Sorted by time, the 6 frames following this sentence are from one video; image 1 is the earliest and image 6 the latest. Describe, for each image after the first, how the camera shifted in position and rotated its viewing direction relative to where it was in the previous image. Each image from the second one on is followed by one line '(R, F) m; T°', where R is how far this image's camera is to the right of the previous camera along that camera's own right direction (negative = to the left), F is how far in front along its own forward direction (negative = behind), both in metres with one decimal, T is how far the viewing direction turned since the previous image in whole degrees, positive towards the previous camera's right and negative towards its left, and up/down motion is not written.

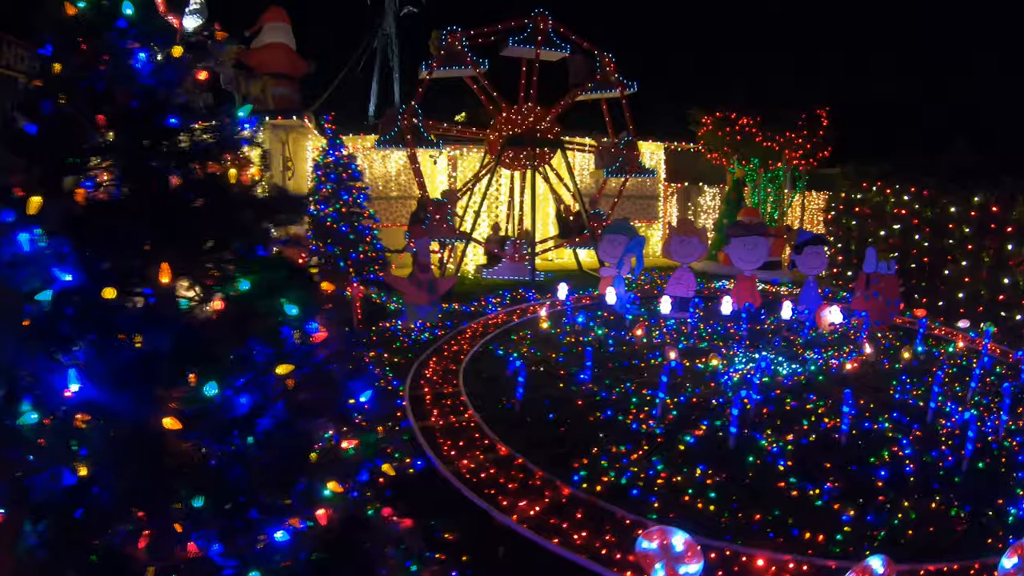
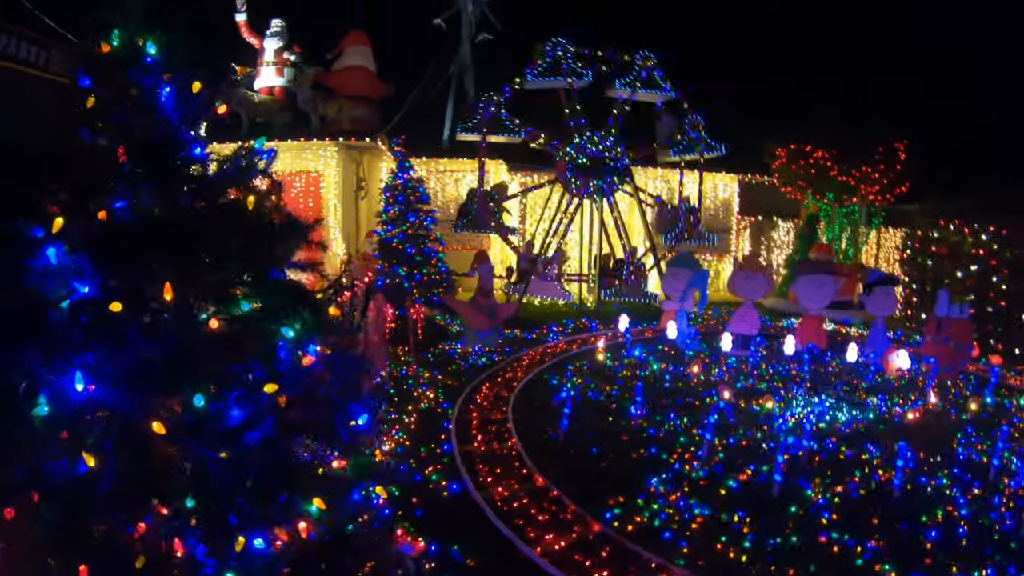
(+0.3, 0.0) m; -5°
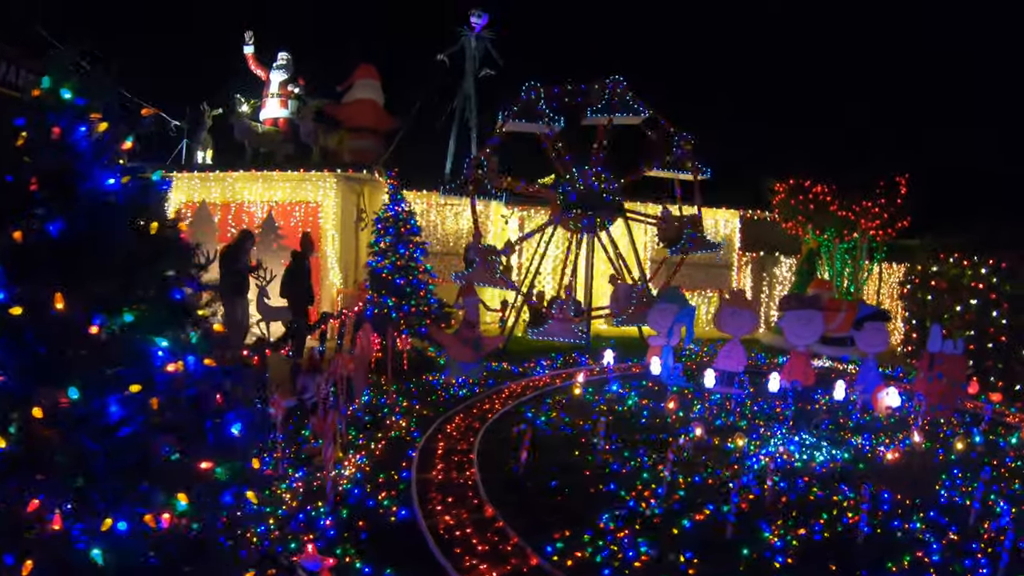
(+0.6, 0.0) m; -3°
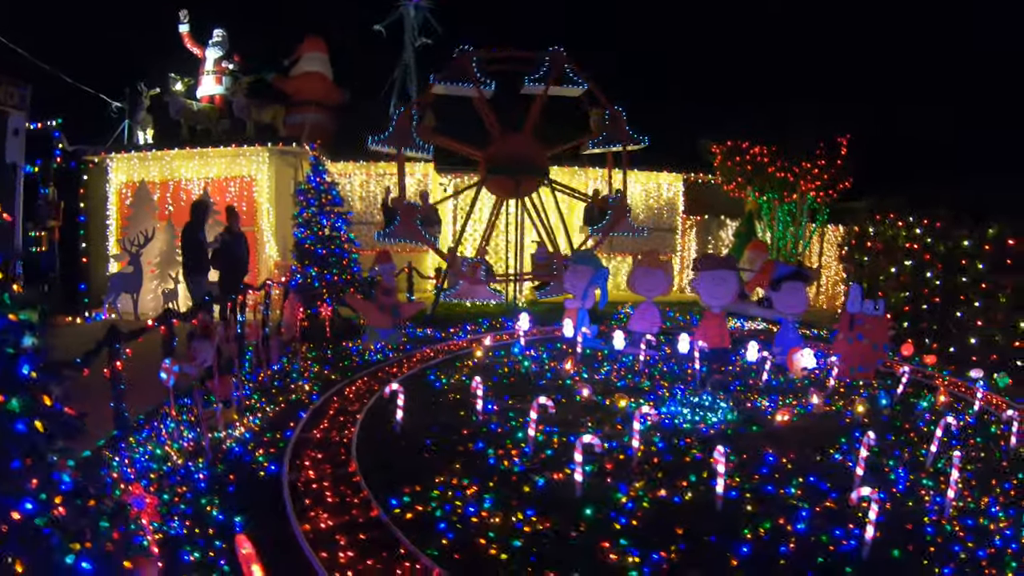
(+1.1, -0.1) m; -2°
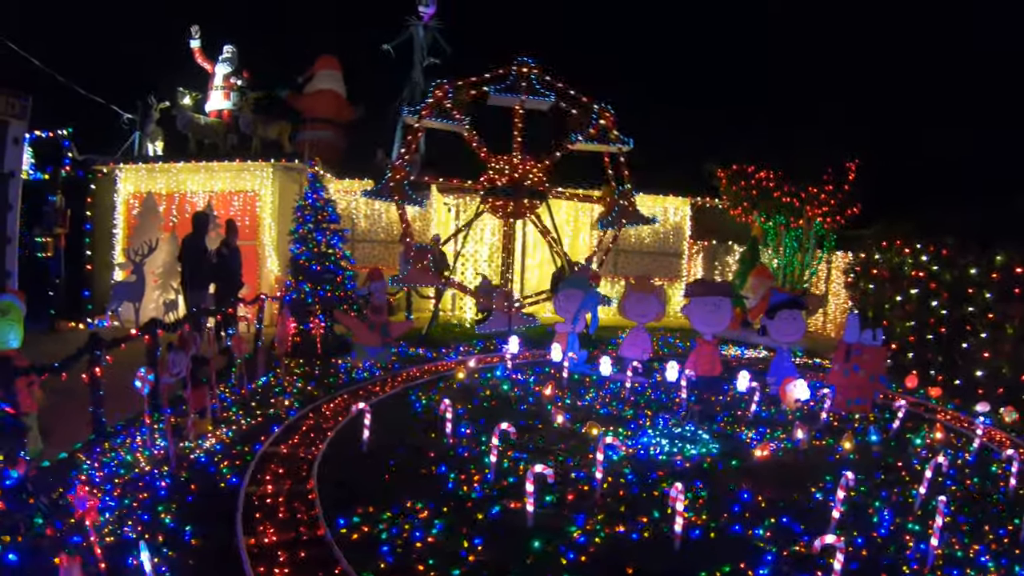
(+0.5, +0.1) m; -3°
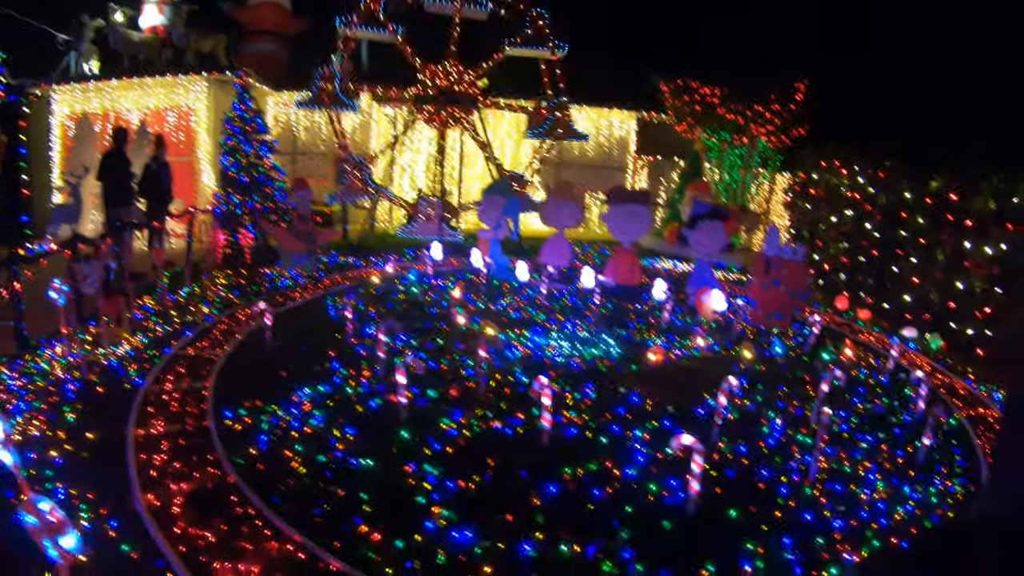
(+0.7, -0.1) m; 0°
